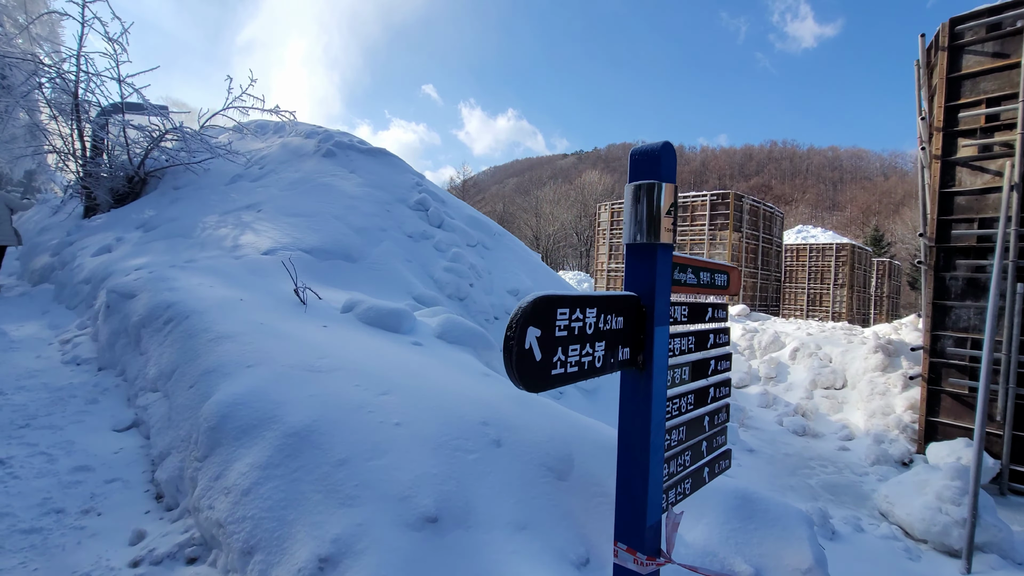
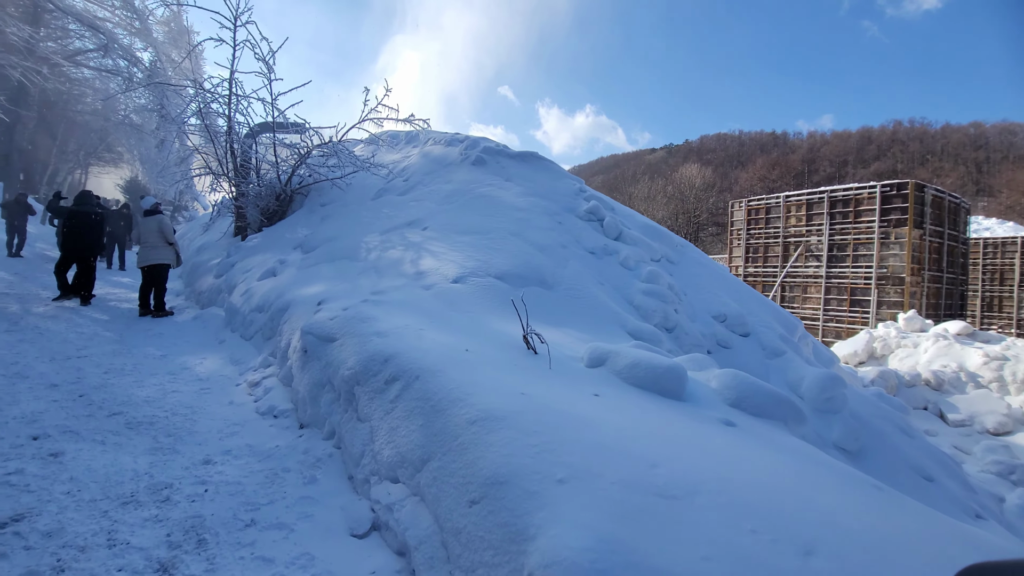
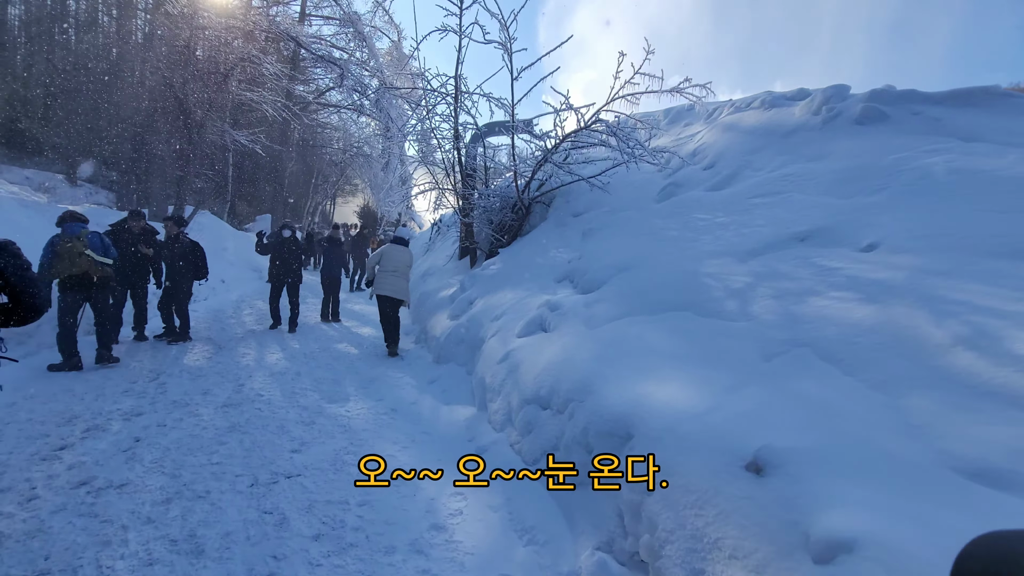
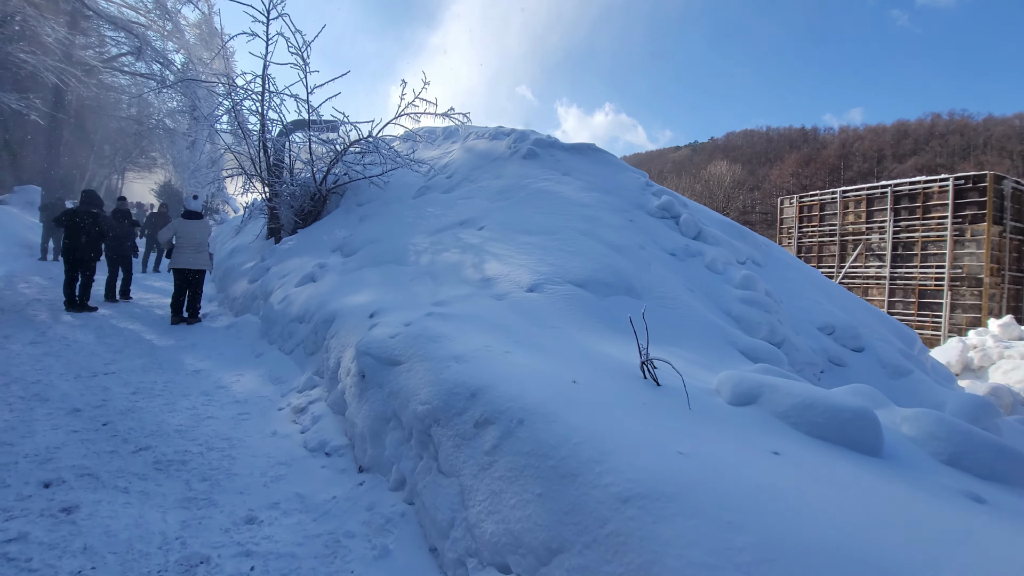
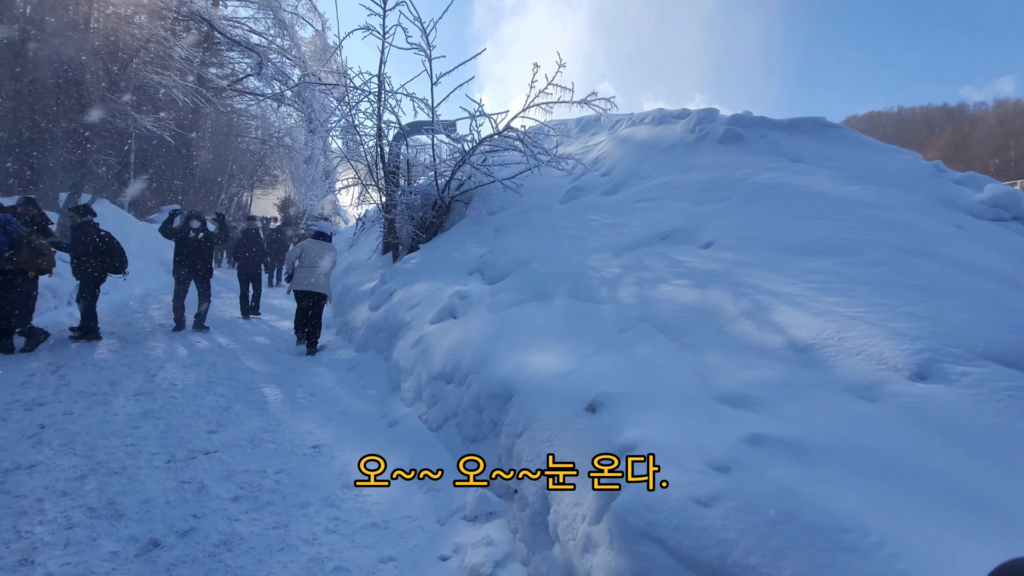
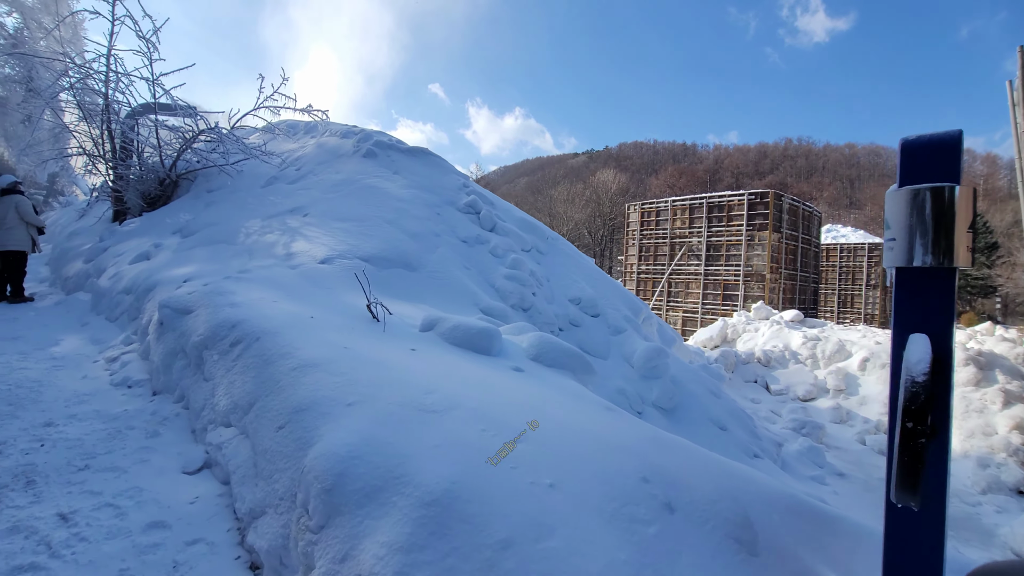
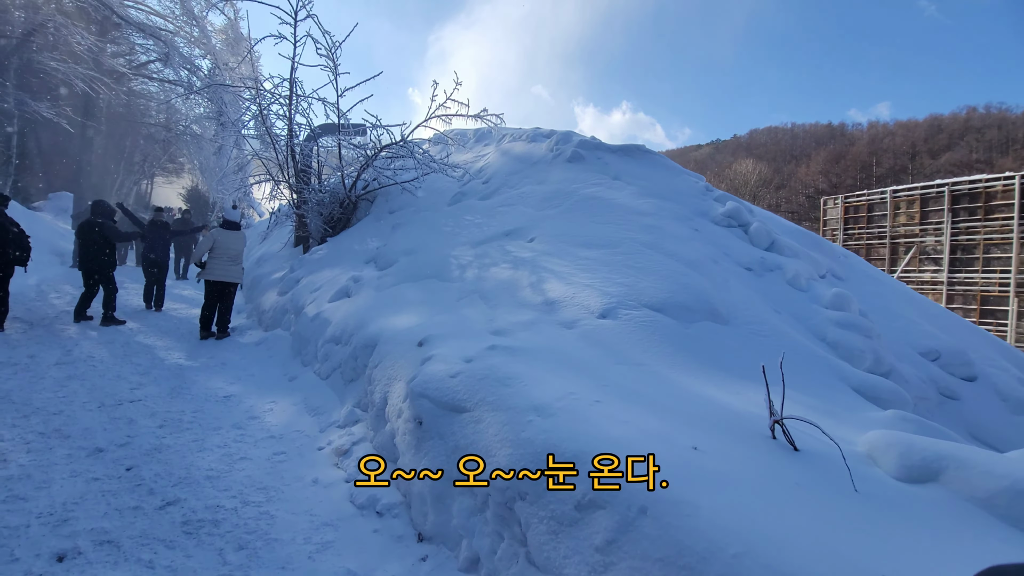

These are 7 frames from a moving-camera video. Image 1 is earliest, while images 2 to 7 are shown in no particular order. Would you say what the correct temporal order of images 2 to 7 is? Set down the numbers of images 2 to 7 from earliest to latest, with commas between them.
6, 2, 4, 7, 5, 3
